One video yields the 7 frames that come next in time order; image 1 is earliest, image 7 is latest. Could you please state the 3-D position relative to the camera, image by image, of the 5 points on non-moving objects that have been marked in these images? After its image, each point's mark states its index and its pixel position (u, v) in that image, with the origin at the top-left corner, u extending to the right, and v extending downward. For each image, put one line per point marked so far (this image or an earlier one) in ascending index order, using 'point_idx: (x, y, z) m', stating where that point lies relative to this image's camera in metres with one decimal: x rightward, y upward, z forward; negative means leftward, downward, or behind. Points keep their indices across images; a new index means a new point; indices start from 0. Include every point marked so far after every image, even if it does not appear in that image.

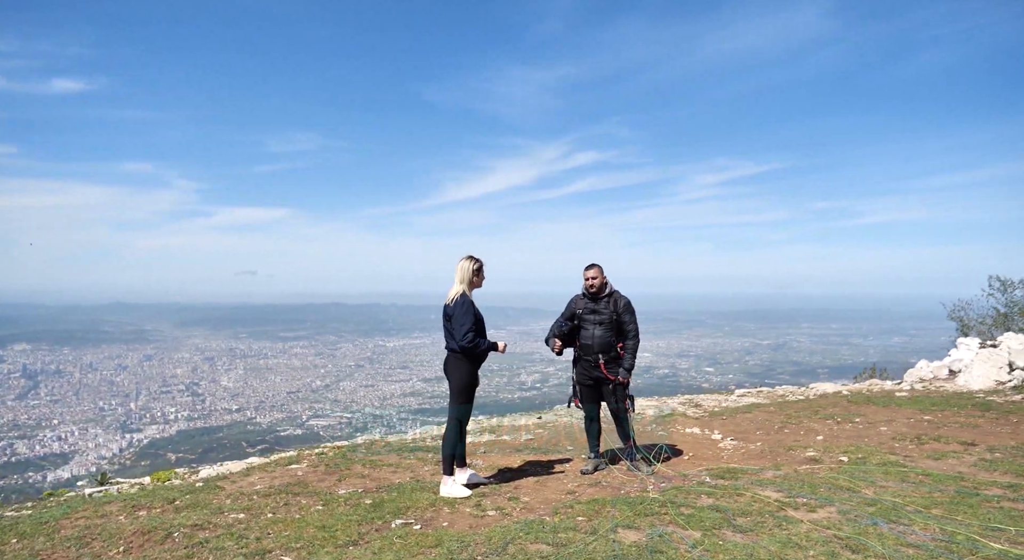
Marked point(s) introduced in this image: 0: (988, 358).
0: (+10.6, -1.7, +15.3) m
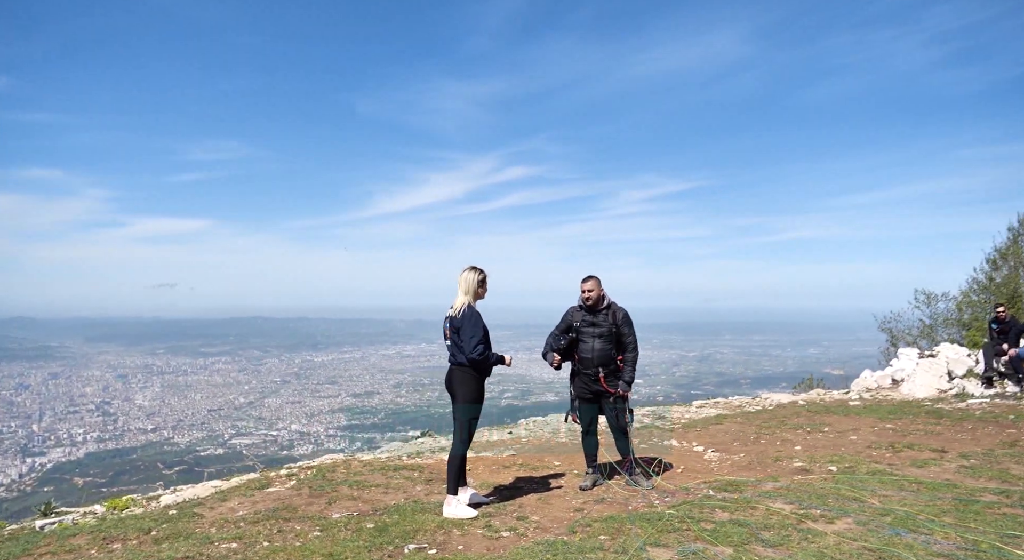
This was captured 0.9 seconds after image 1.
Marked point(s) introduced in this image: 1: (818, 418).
0: (+9.7, -2.0, +16.1) m
1: (+5.5, -2.5, +12.5) m
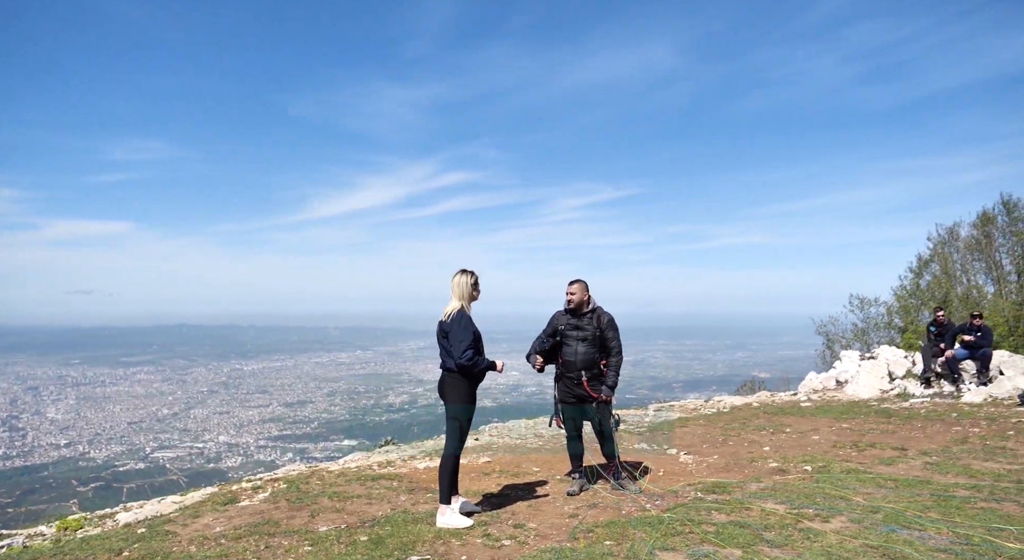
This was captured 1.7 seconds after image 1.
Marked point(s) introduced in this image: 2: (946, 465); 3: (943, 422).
0: (+8.8, -2.2, +16.8) m
1: (+4.9, -2.6, +12.9) m
2: (+5.1, -2.1, +8.0) m
3: (+7.3, -2.4, +11.8) m
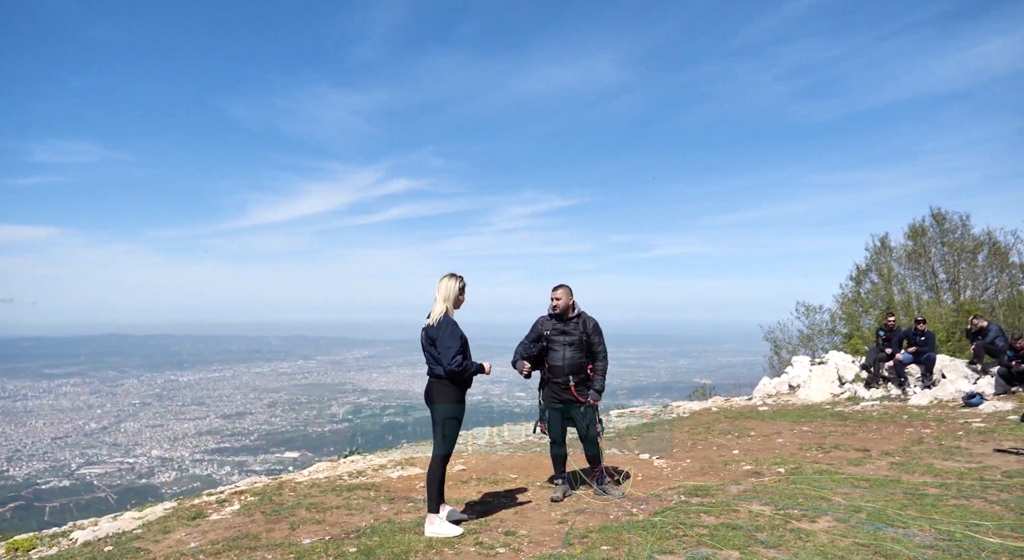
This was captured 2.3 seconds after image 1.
0: (+7.8, -2.4, +17.4) m
1: (+4.3, -2.7, +13.2) m
2: (+4.8, -2.2, +8.3) m
3: (+6.8, -2.5, +12.2) m
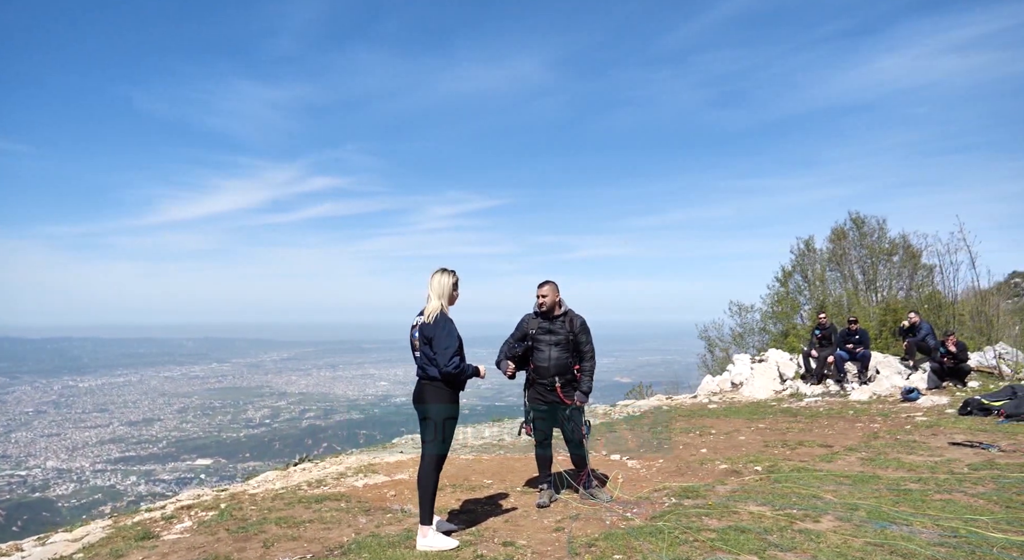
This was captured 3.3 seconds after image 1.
0: (+6.5, -2.4, +17.8) m
1: (+3.5, -2.7, +13.2) m
2: (+4.5, -2.2, +8.5) m
3: (+6.1, -2.5, +12.6) m
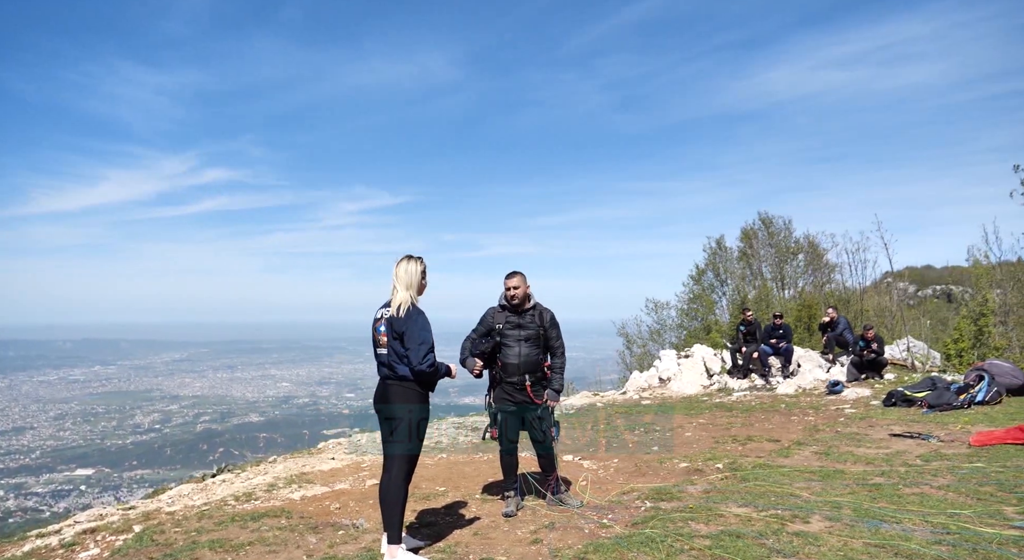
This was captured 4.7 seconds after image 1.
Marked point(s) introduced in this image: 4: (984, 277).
0: (+4.7, -2.3, +18.0) m
1: (+2.3, -2.6, +13.1) m
2: (+4.0, -2.1, +8.5) m
3: (+4.9, -2.5, +12.8) m
4: (+13.7, +0.1, +19.9) m
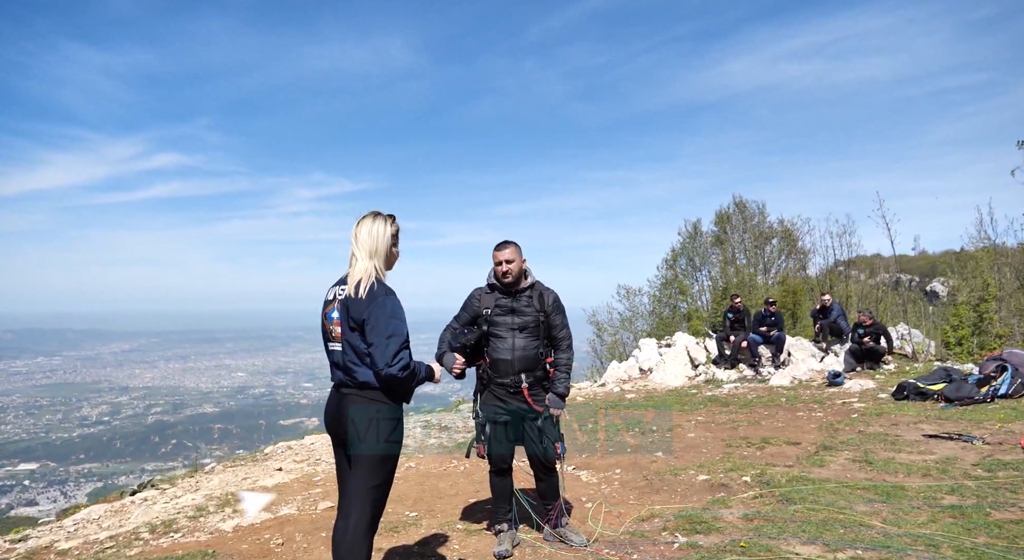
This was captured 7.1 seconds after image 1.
0: (+4.0, -1.9, +16.8) m
1: (+1.9, -2.3, +11.7) m
2: (+3.8, -1.9, +7.3) m
3: (+4.5, -2.1, +11.6) m
4: (+12.9, +0.5, +19.2) m
